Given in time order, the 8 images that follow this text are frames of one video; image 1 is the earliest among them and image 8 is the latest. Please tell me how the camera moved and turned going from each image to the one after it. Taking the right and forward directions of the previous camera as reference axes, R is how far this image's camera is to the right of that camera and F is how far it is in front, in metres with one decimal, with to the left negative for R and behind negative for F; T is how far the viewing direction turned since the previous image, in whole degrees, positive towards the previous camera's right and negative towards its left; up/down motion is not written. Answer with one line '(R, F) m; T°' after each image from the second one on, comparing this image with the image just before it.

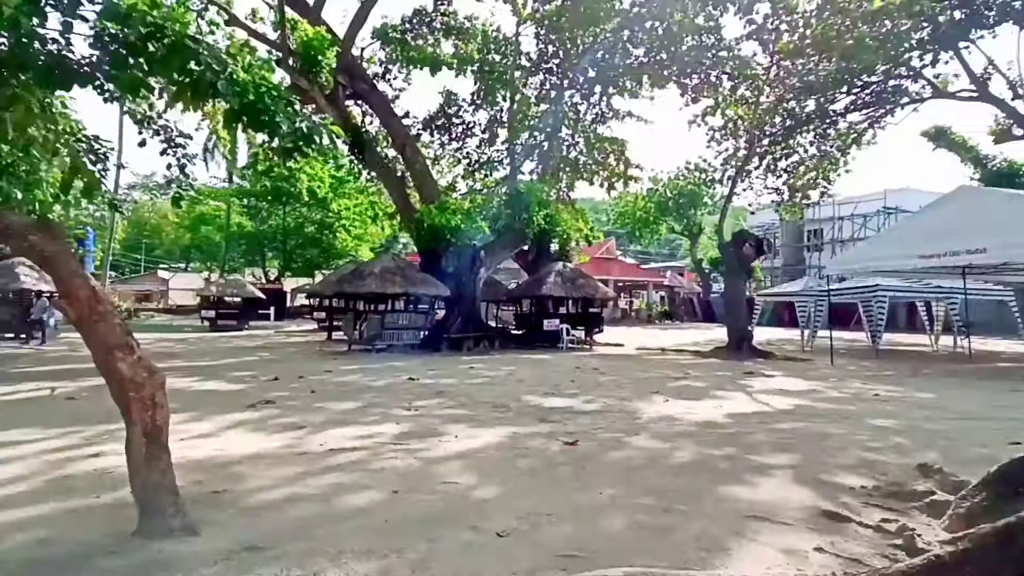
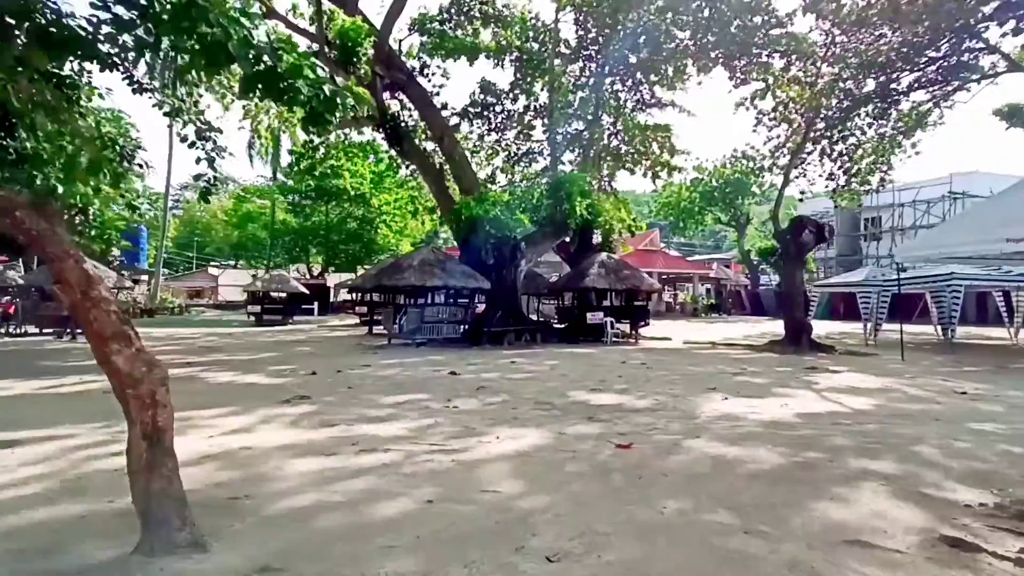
(0.0, +0.5) m; -4°
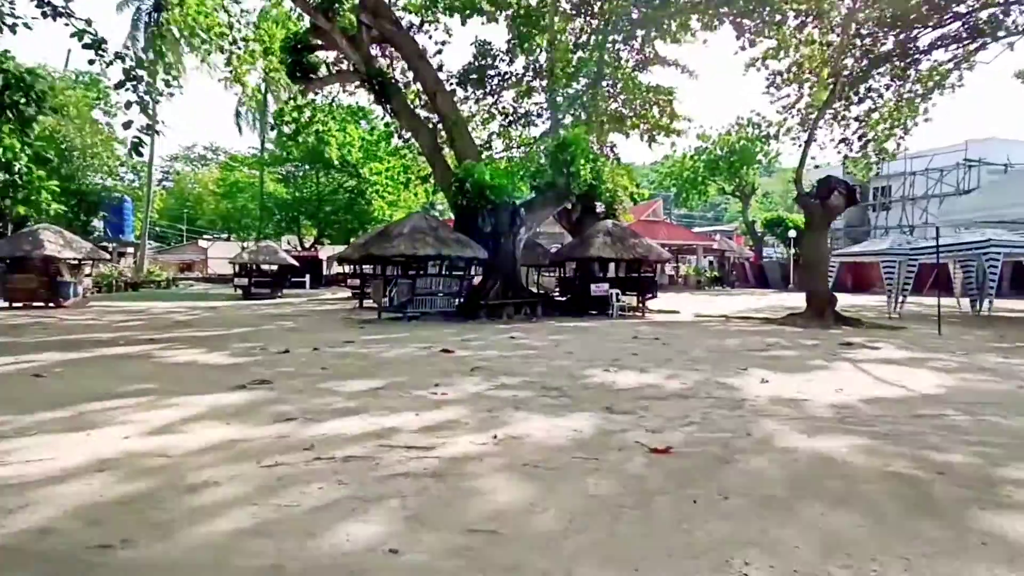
(0.0, +1.2) m; 0°
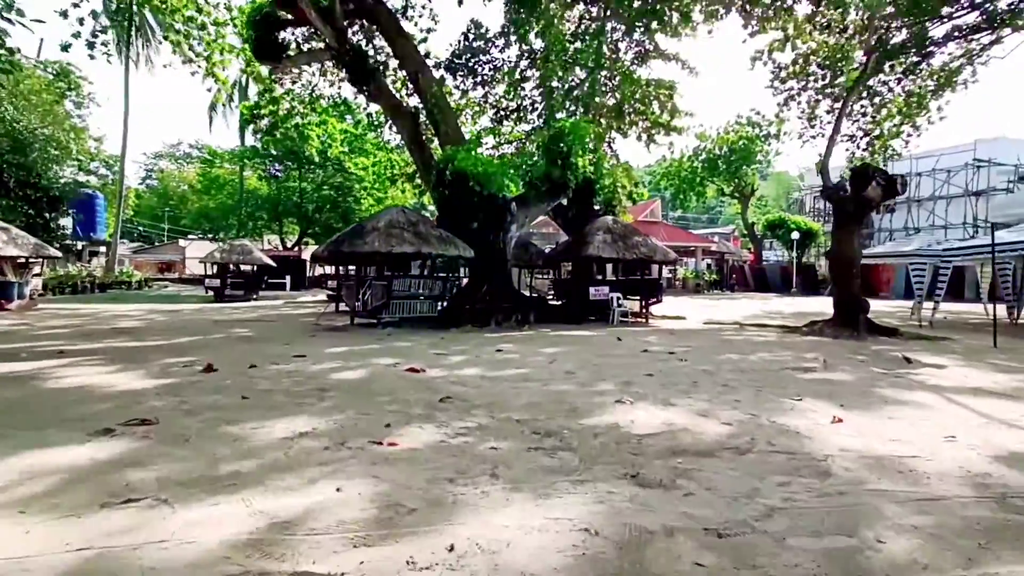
(+0.1, +1.7) m; +1°
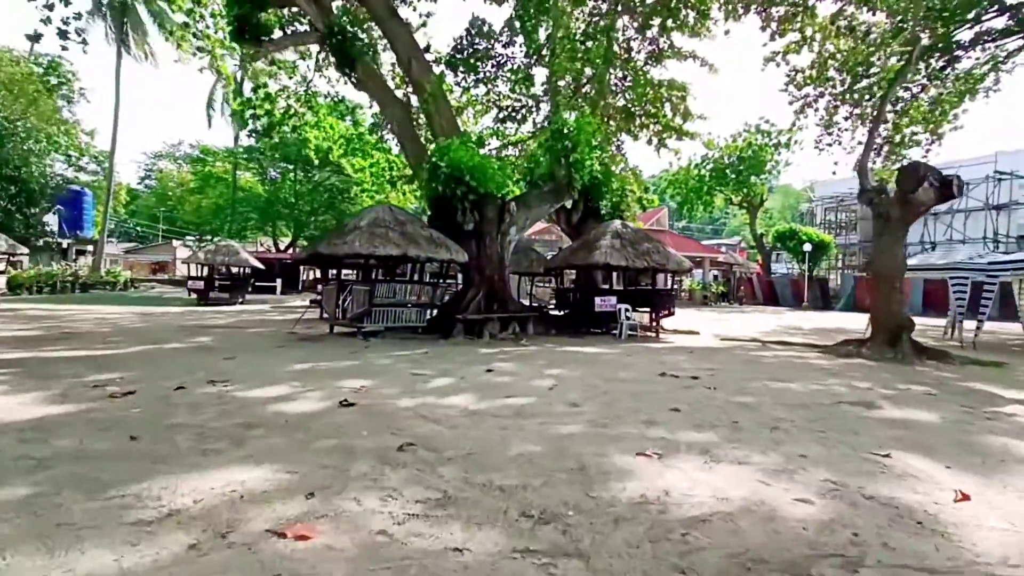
(+0.1, +1.3) m; 0°
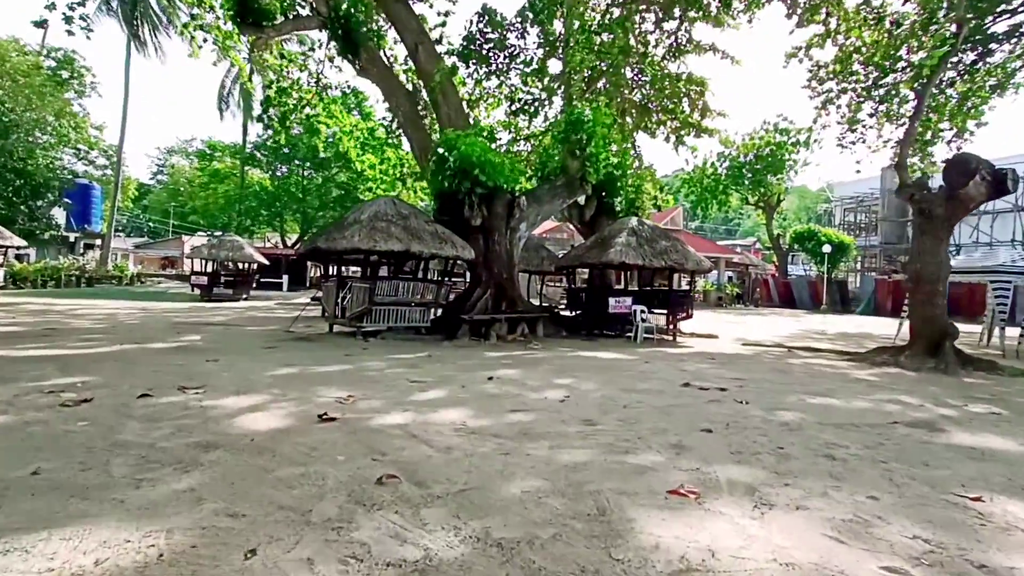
(0.0, +0.7) m; -1°
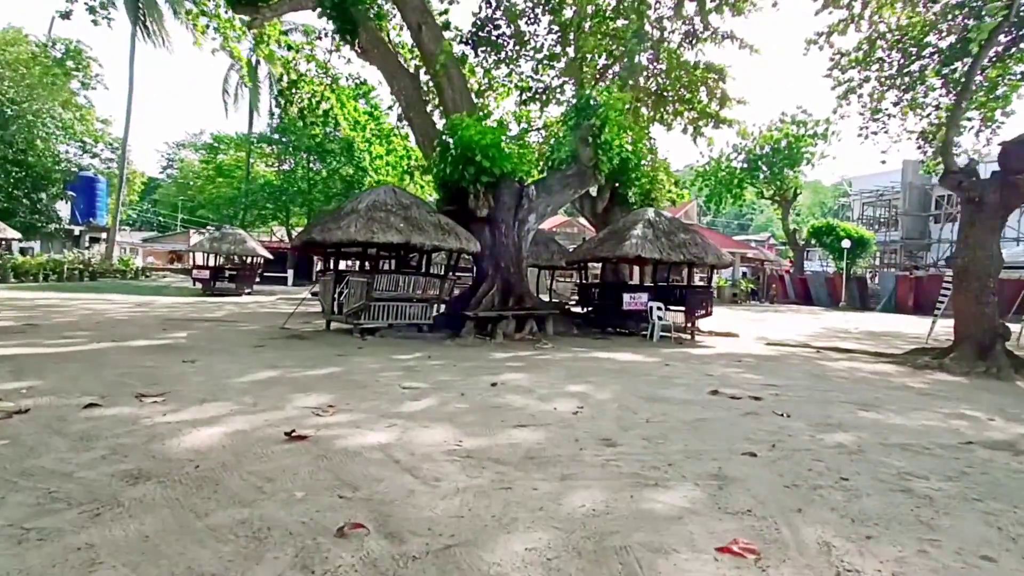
(0.0, +0.7) m; -1°
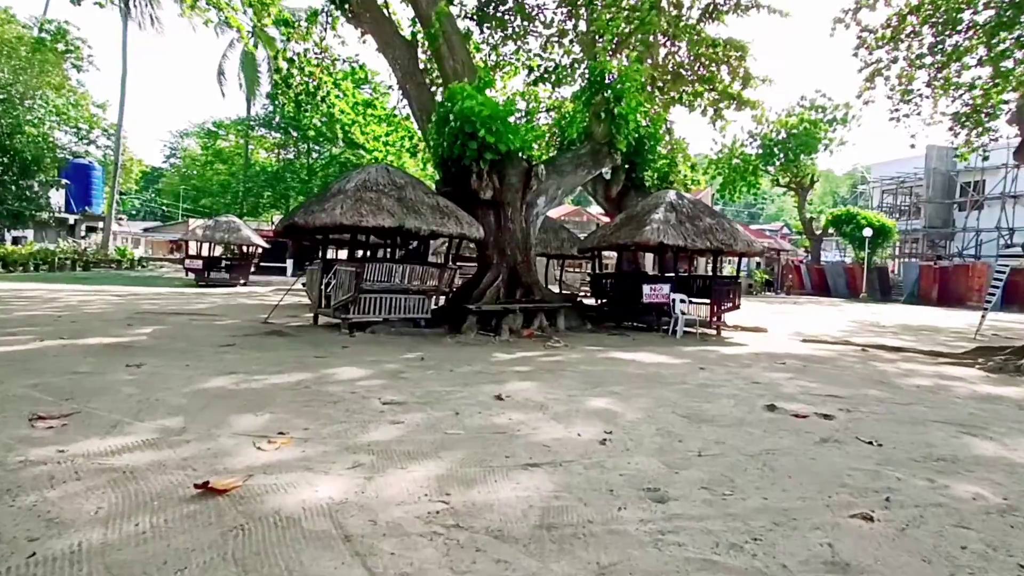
(0.0, +1.1) m; -1°
